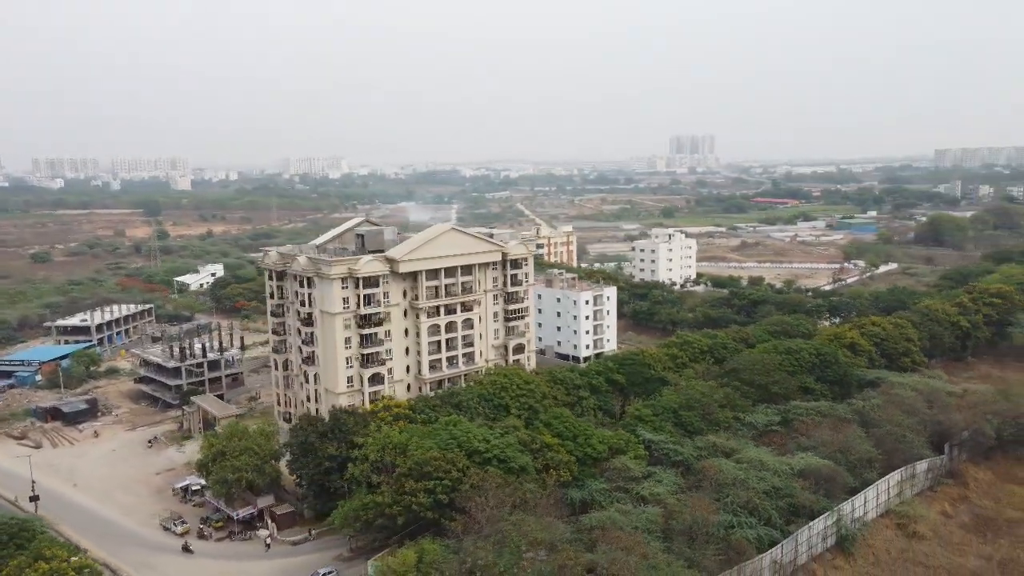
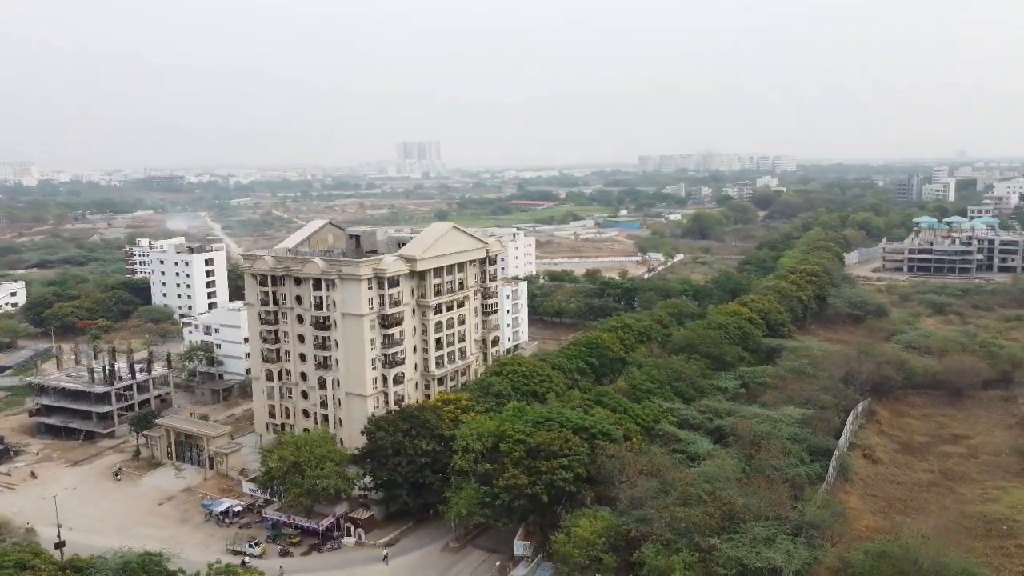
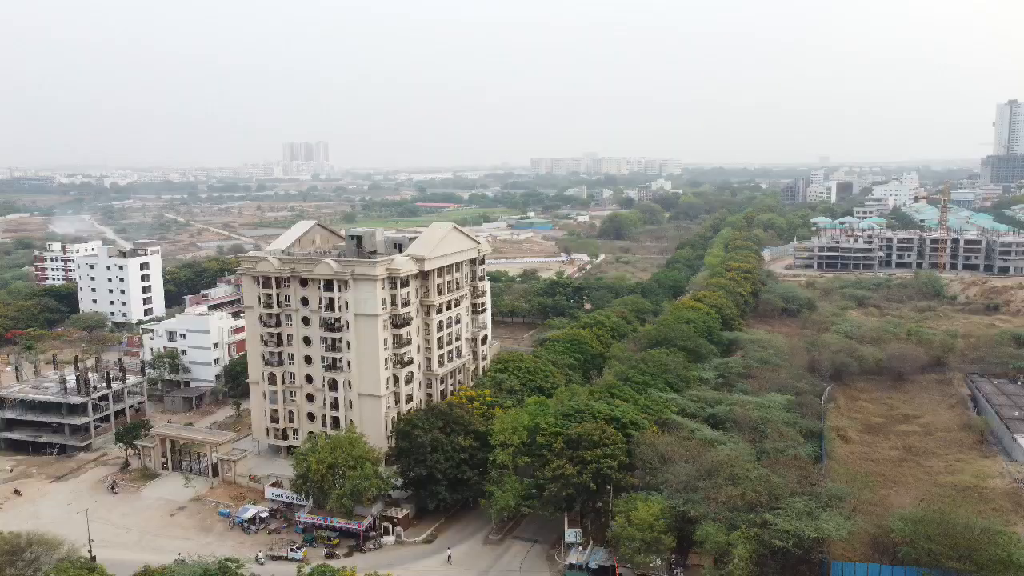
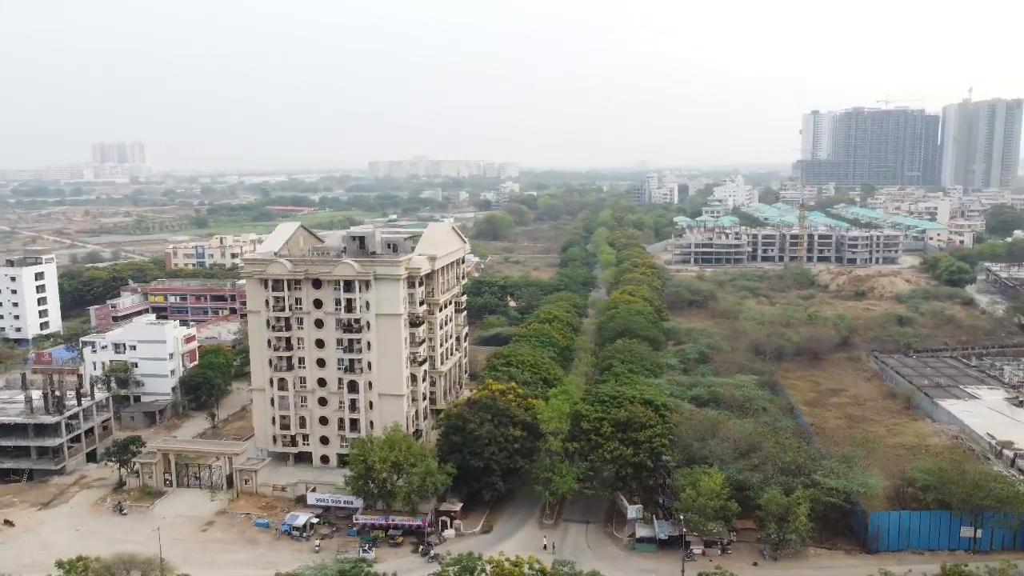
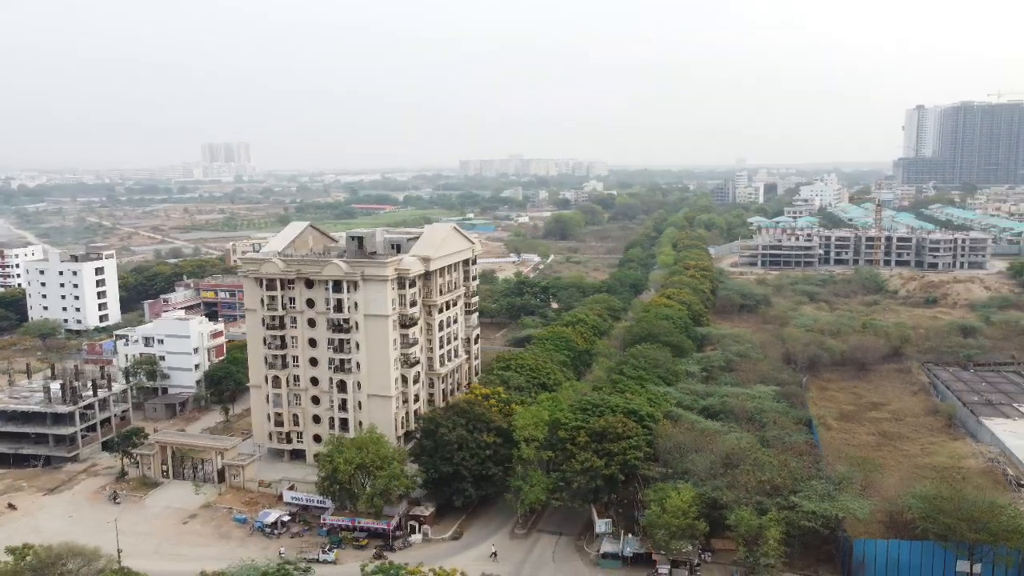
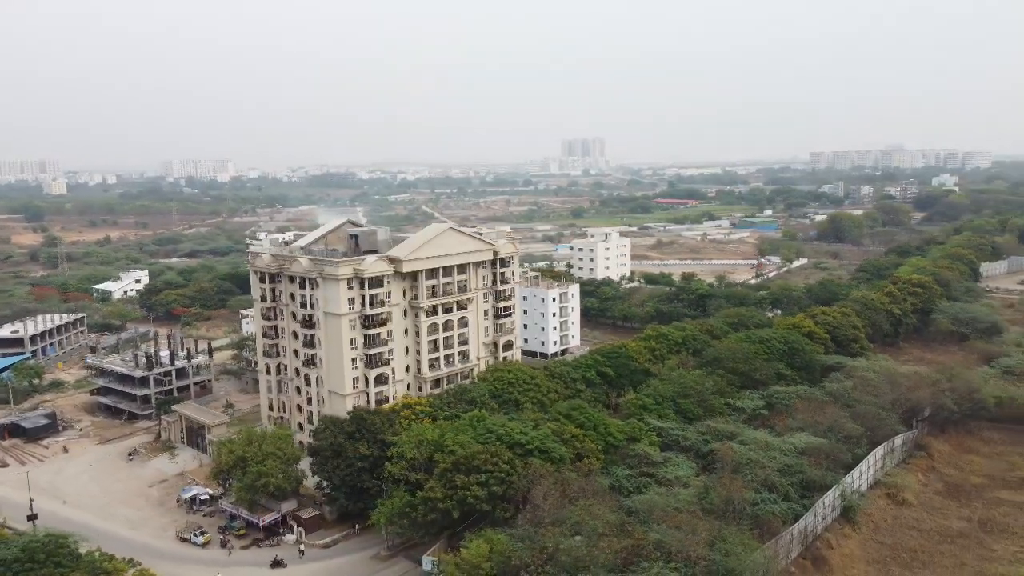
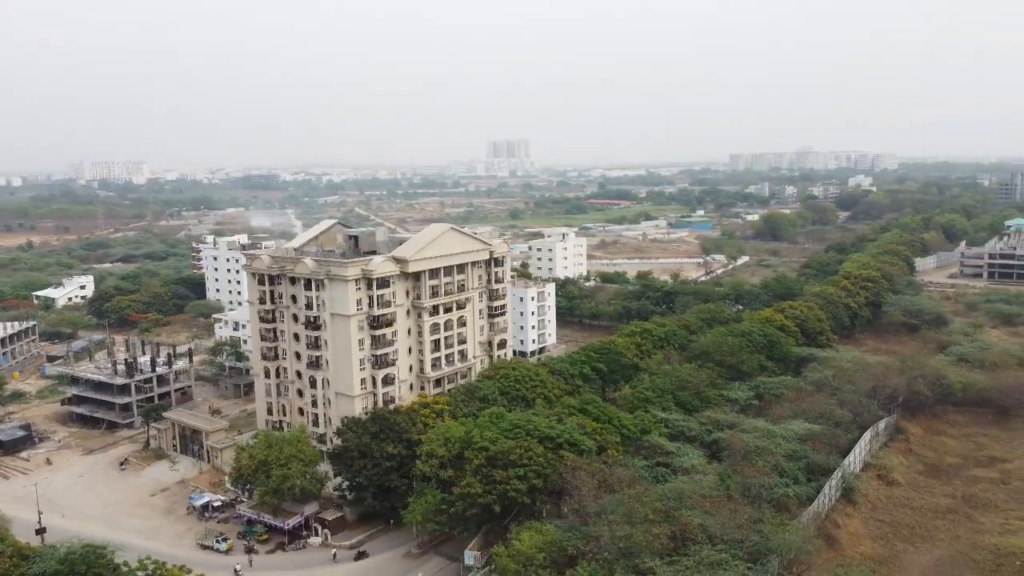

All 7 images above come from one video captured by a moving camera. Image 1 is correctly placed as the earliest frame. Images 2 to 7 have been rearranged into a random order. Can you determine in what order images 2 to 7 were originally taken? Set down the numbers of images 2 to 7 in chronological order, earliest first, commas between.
6, 7, 2, 3, 5, 4
